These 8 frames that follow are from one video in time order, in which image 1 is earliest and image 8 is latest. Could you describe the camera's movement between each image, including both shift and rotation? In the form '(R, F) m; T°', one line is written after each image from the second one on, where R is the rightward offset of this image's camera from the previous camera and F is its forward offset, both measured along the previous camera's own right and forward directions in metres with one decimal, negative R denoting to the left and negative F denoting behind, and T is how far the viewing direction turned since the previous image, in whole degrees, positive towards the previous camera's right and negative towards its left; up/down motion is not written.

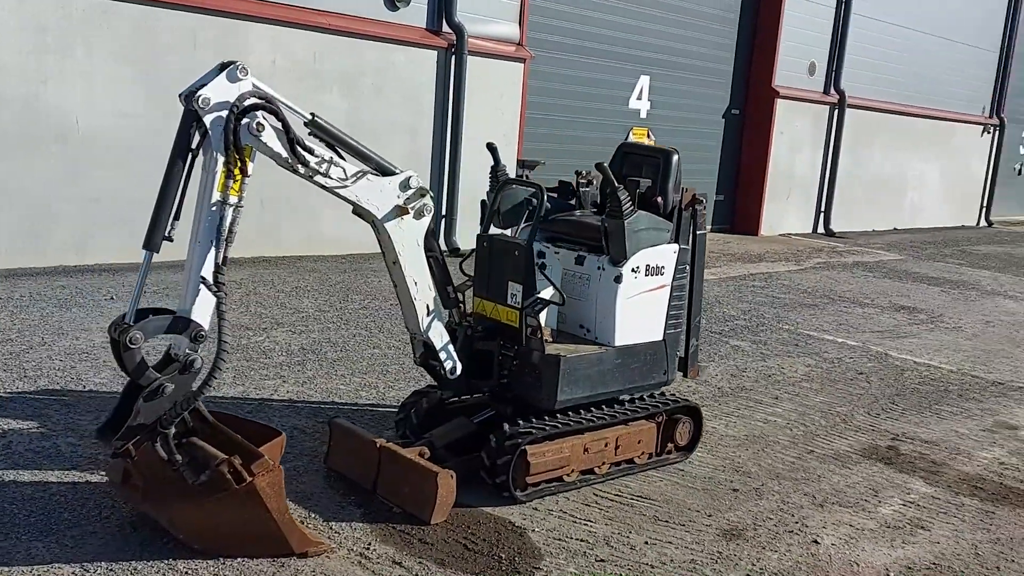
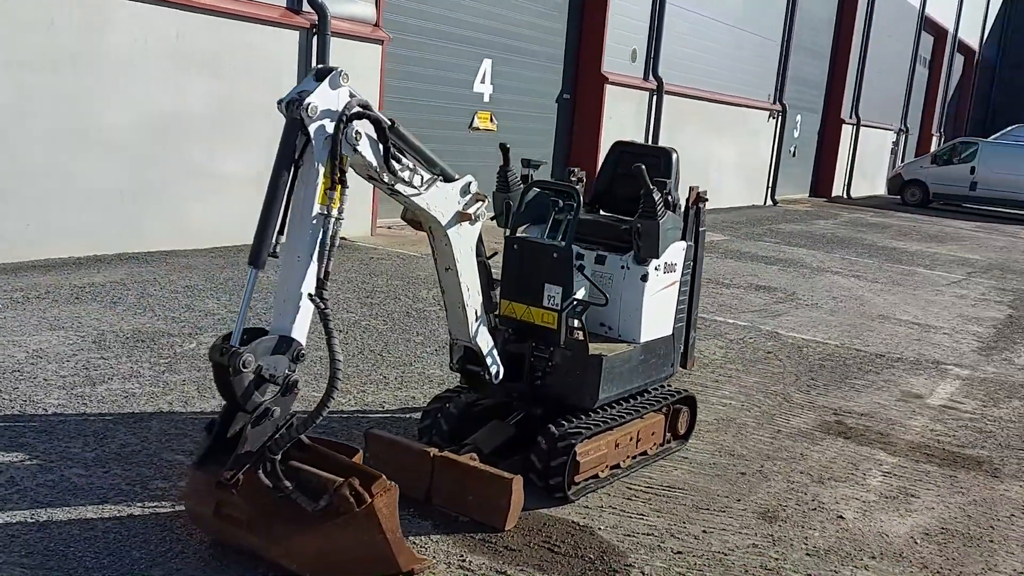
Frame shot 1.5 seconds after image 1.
(-1.1, +0.1) m; +12°
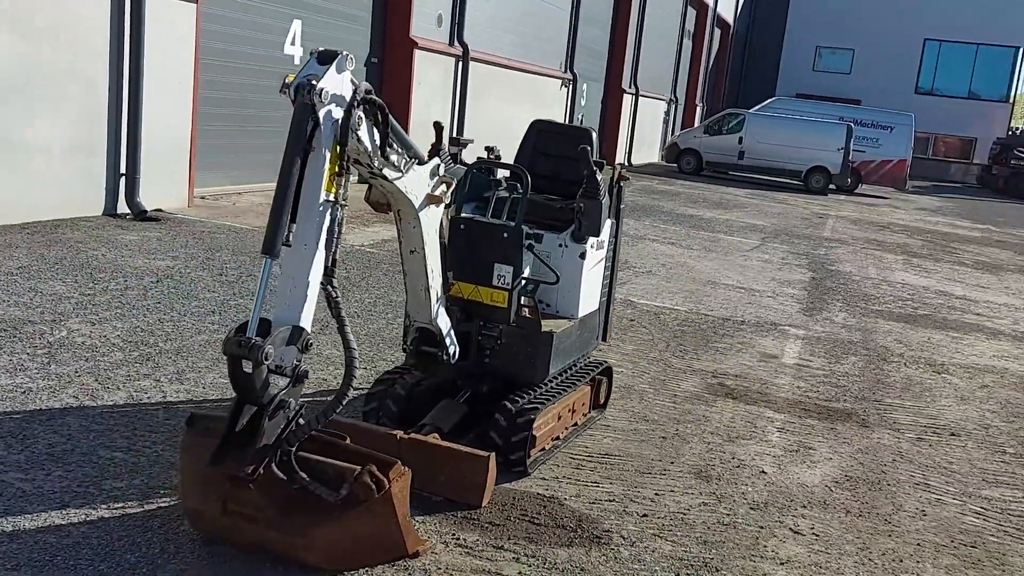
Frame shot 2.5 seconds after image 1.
(-0.7, 0.0) m; +13°
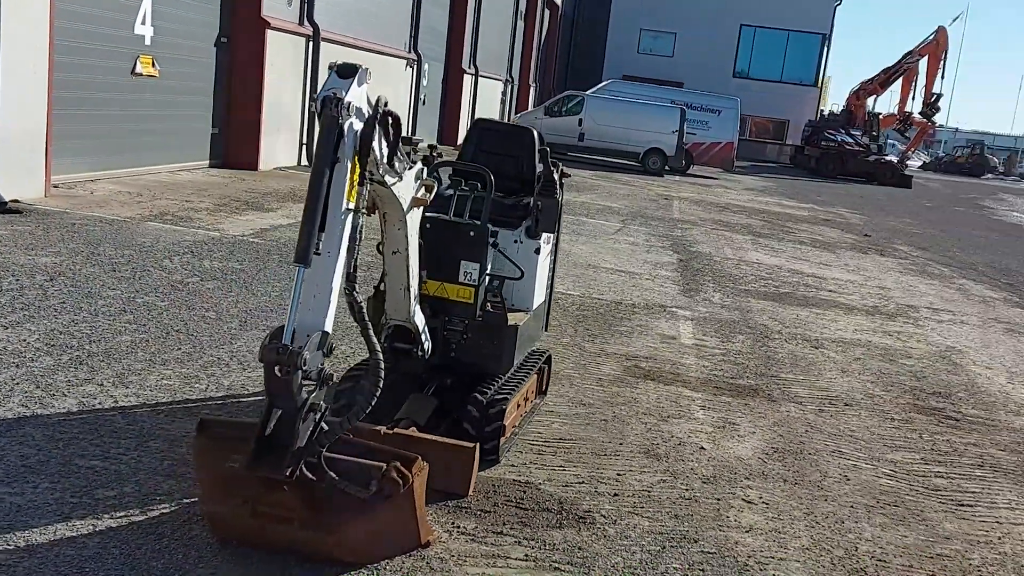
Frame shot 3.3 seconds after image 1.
(-0.6, -0.2) m; +9°
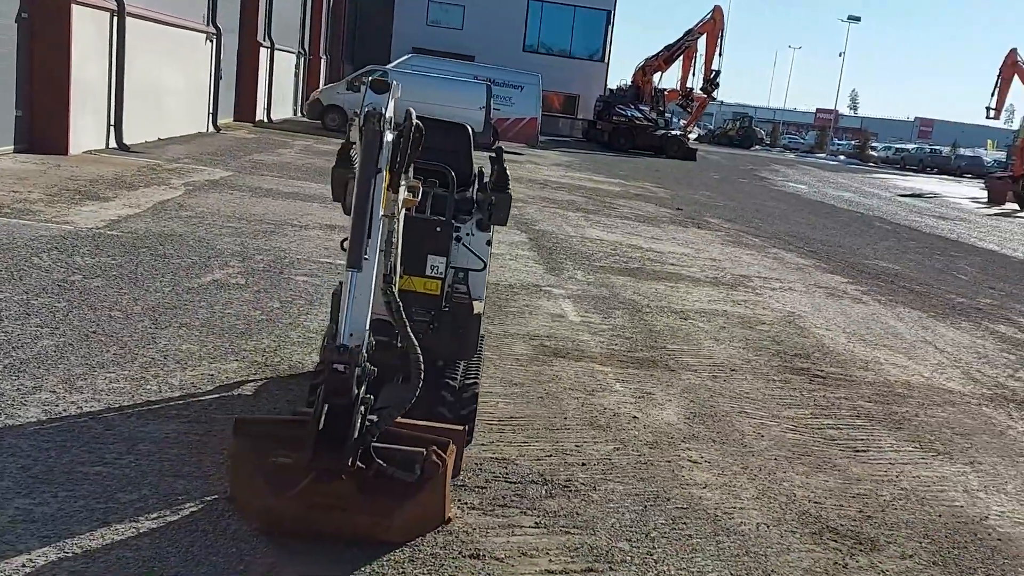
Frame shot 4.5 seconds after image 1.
(-0.8, -0.3) m; +11°
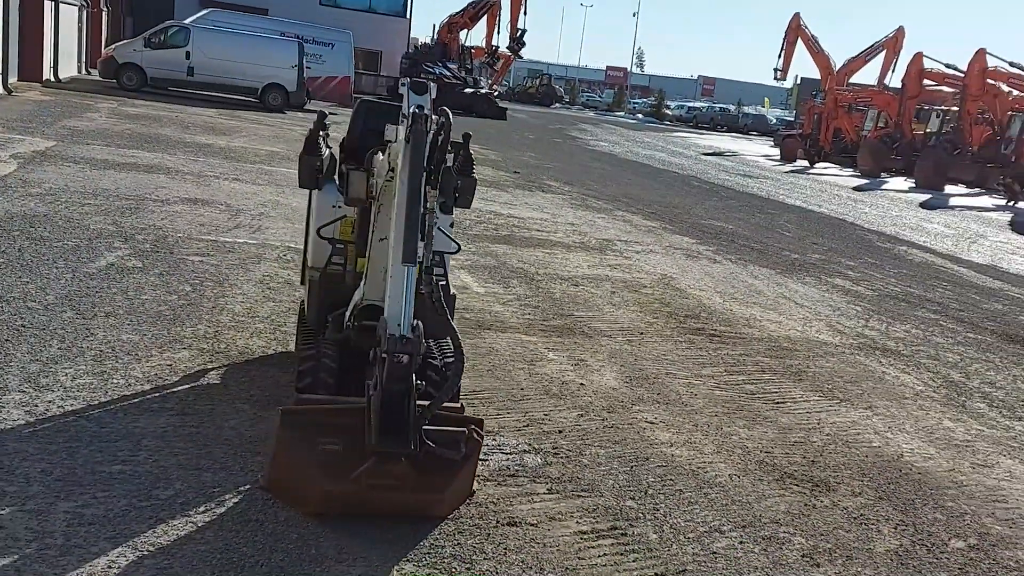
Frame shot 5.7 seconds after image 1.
(-0.8, -0.2) m; +11°
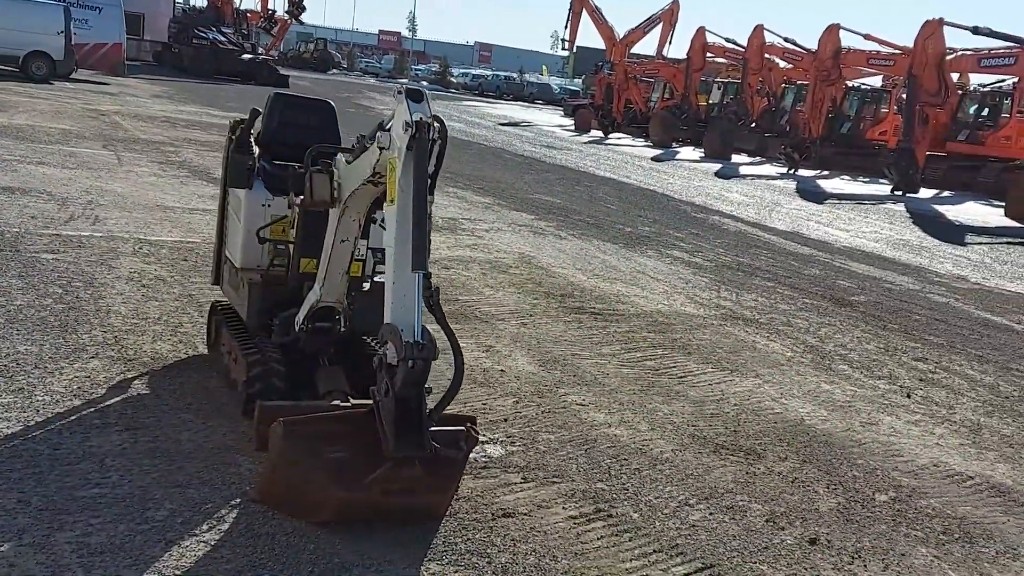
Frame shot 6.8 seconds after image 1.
(-0.8, -0.1) m; +12°
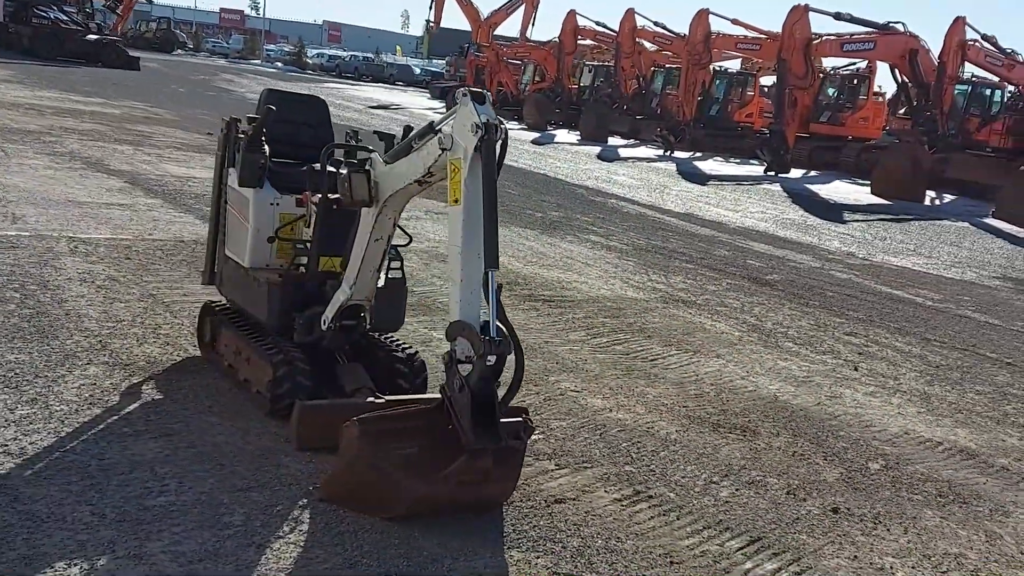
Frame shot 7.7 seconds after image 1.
(-0.8, -0.1) m; +7°
